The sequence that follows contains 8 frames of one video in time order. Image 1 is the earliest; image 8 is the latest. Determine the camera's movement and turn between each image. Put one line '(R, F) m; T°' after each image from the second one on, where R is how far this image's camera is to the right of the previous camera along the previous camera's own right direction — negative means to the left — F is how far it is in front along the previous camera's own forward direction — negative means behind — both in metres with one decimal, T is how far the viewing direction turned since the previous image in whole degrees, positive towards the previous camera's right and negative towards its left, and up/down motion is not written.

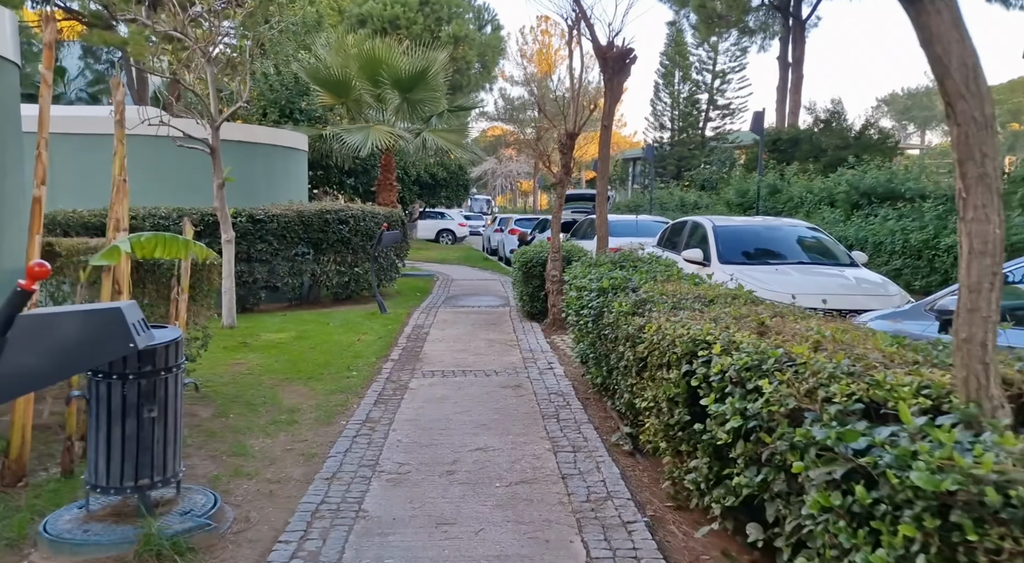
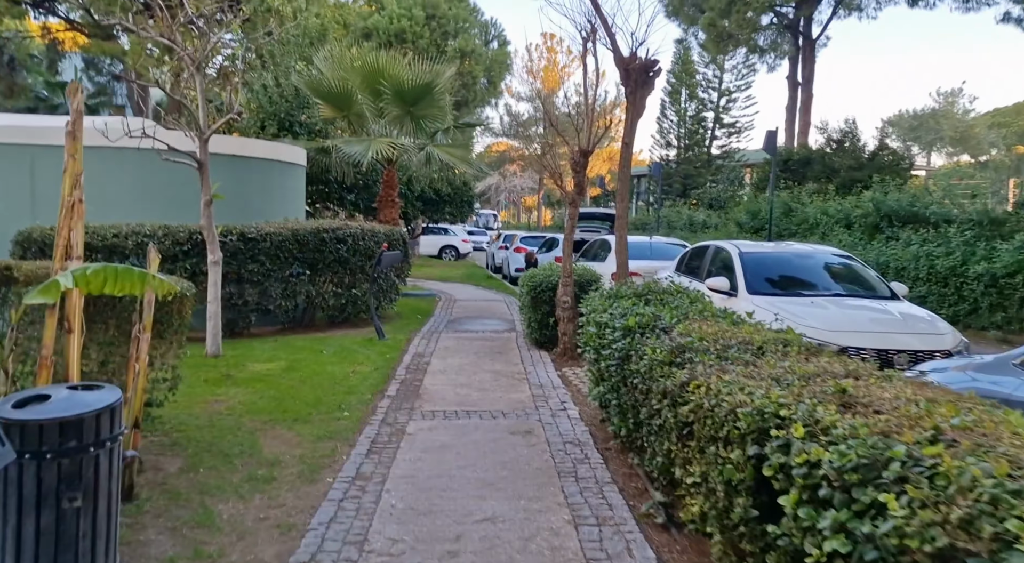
(-0.1, +0.7) m; 0°
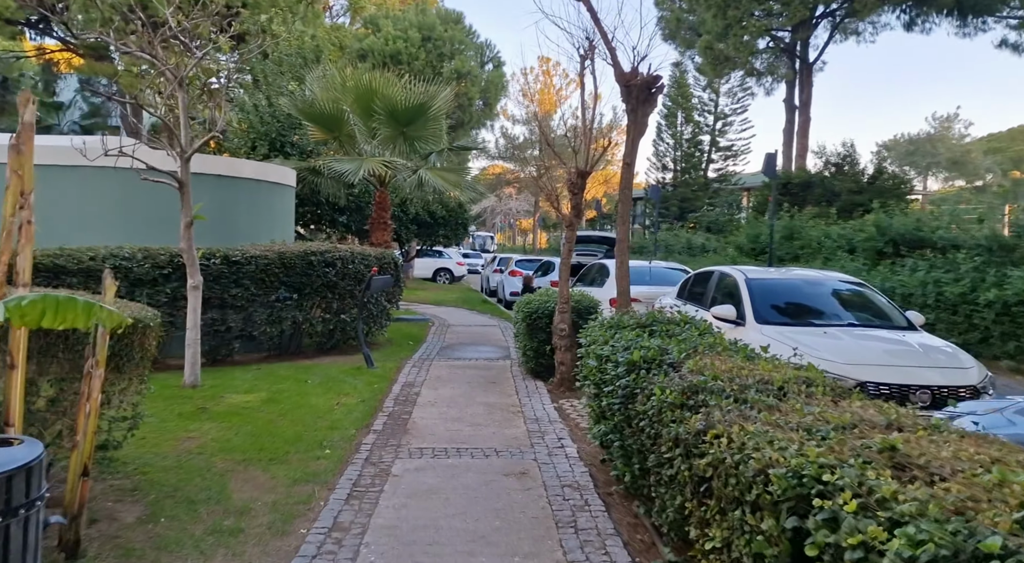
(0.0, +0.4) m; 0°
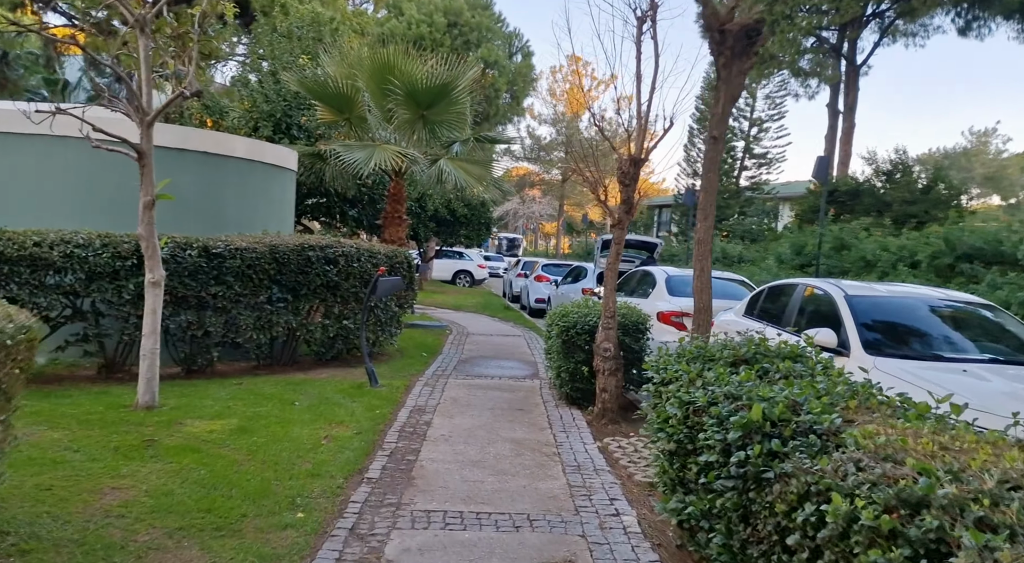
(-0.2, +1.6) m; -1°
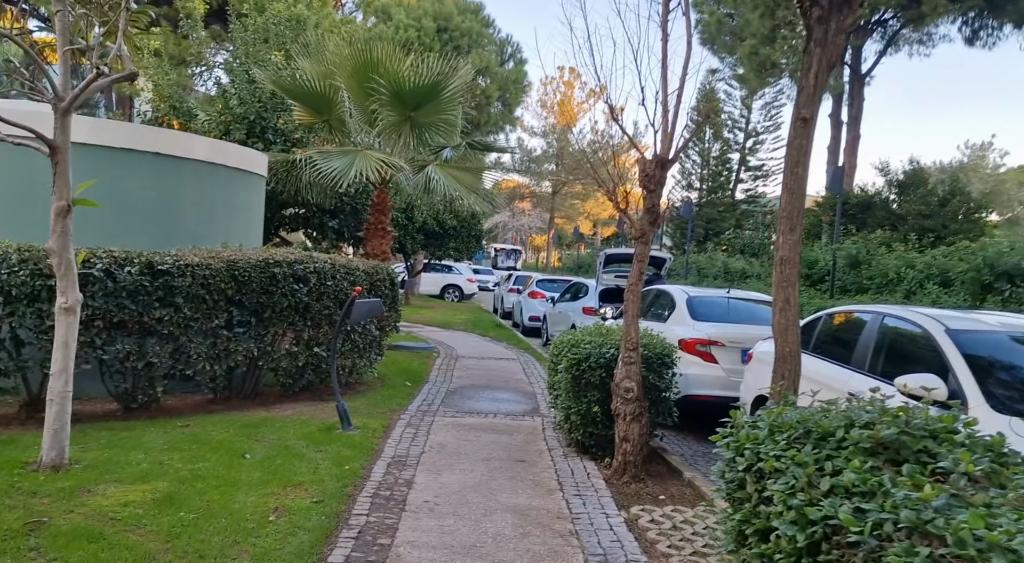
(-0.1, +1.3) m; +1°
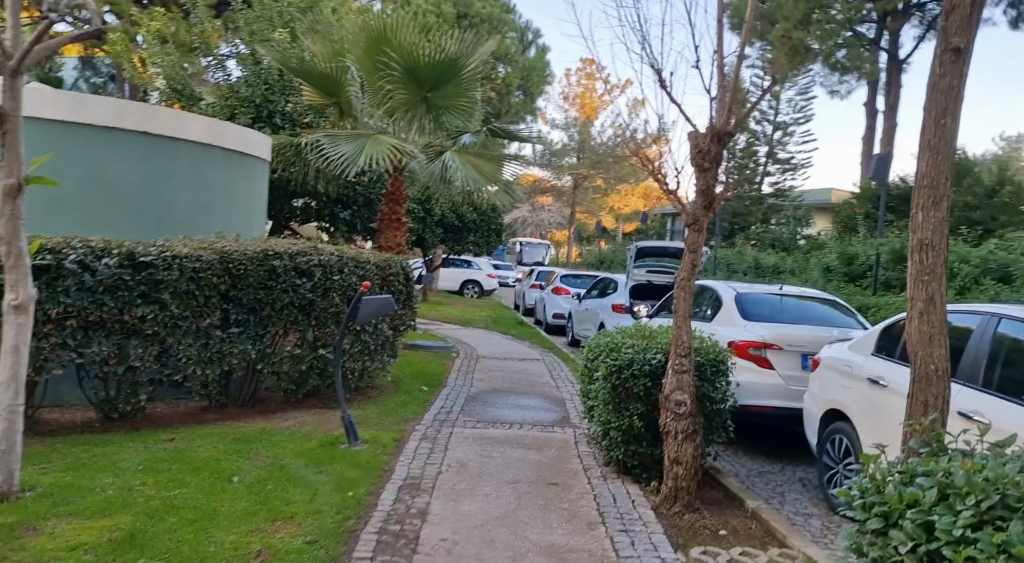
(-0.1, +0.9) m; -1°
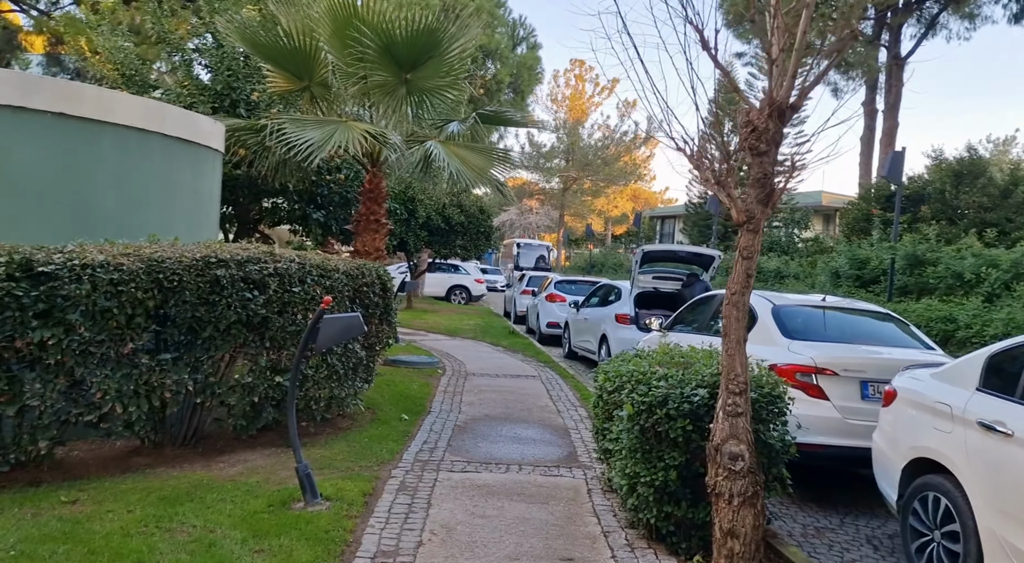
(-0.1, +1.2) m; +1°
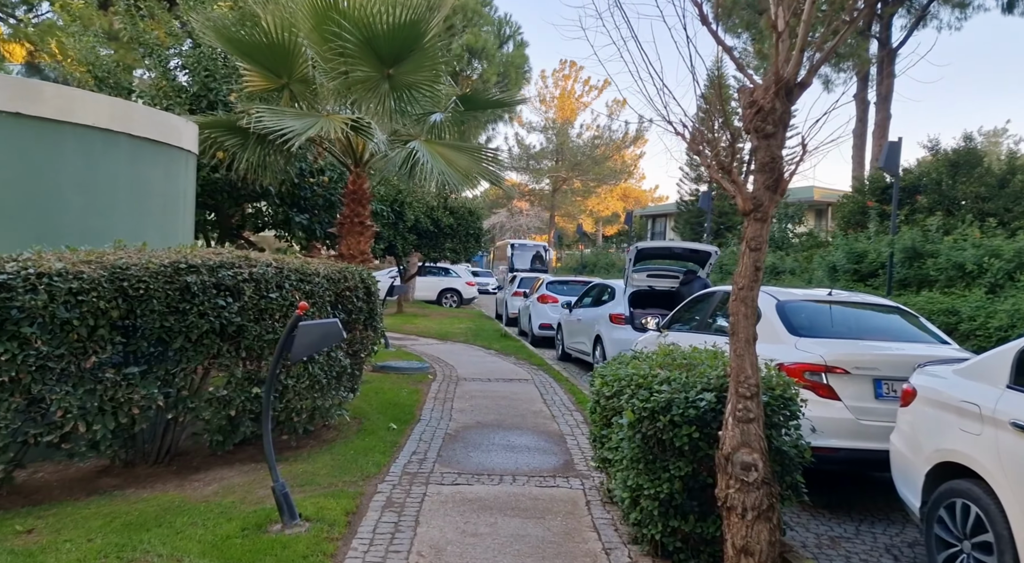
(0.0, +0.3) m; +1°
